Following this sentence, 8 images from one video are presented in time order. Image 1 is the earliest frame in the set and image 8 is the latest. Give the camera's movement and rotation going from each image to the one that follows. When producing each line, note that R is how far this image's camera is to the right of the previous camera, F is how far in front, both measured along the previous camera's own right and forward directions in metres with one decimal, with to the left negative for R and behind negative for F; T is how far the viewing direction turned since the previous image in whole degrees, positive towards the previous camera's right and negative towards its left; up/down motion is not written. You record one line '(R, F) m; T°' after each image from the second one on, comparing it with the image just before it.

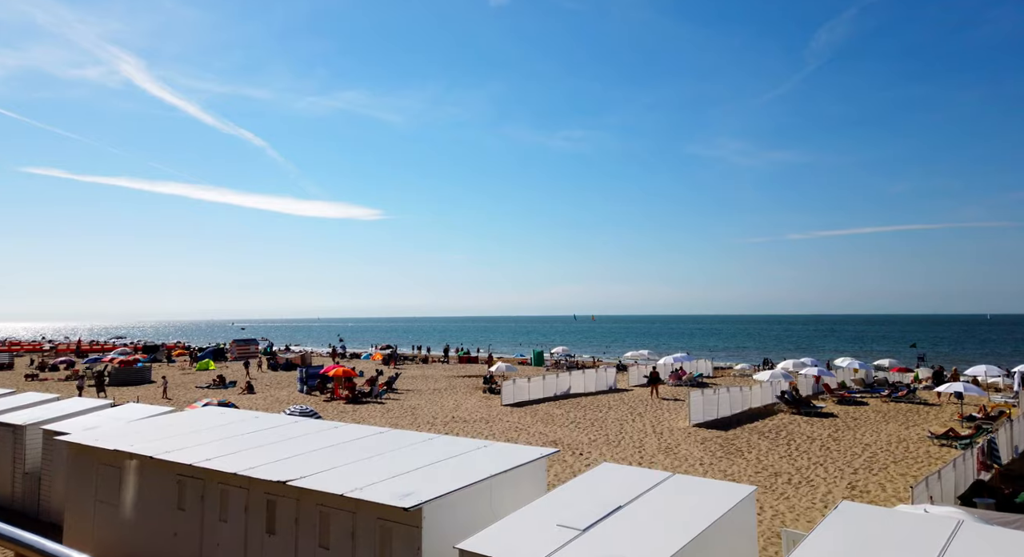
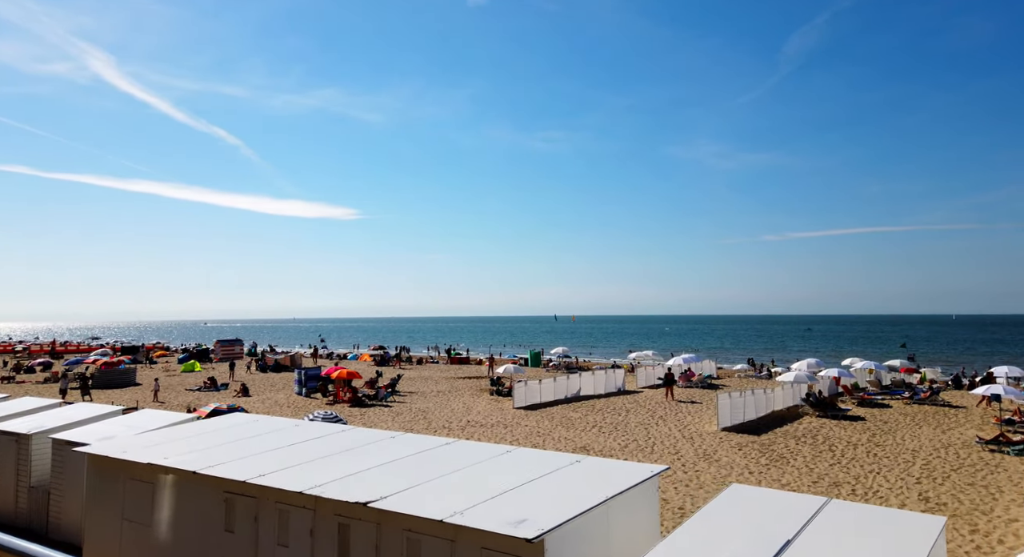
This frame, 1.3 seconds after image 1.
(-1.0, +0.7) m; +1°
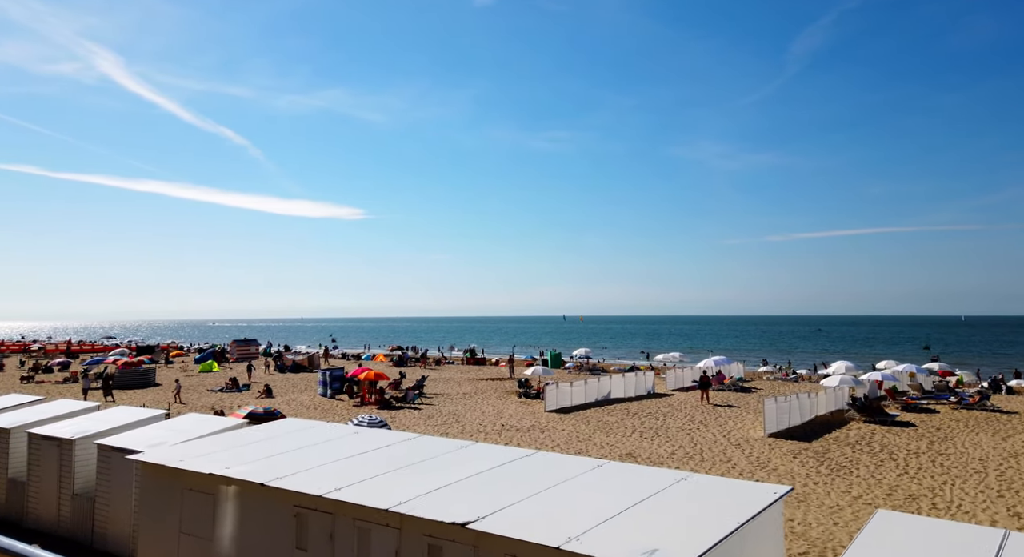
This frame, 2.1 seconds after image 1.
(-0.7, +0.4) m; -1°
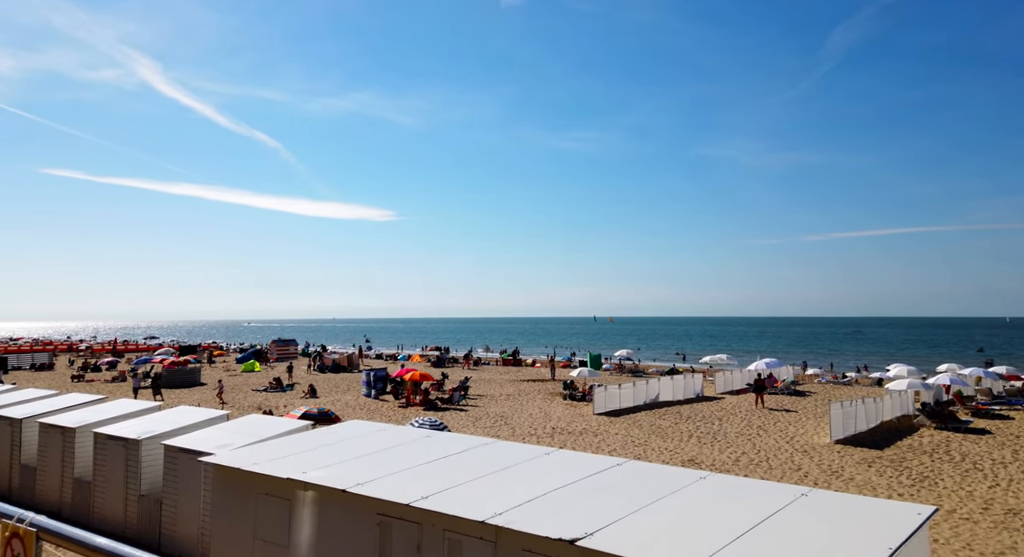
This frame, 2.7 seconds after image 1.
(-0.5, +0.3) m; -3°
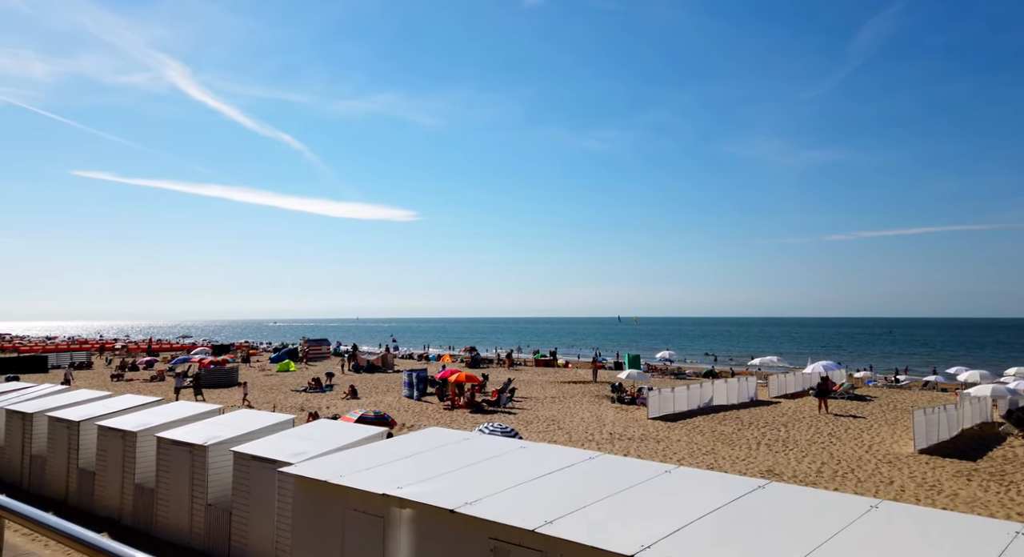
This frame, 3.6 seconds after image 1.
(-0.8, +0.6) m; -2°
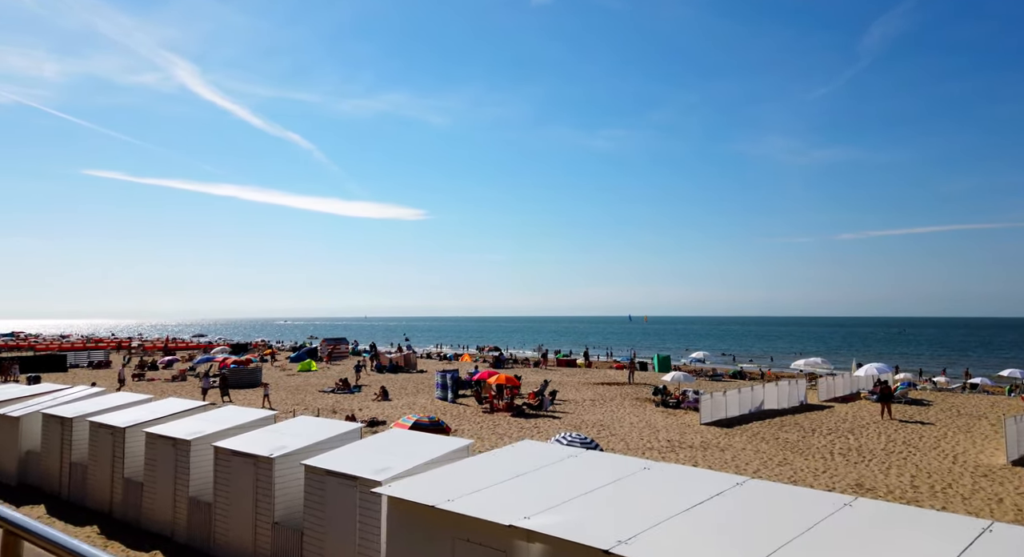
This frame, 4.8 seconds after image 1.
(-1.1, +0.9) m; -1°
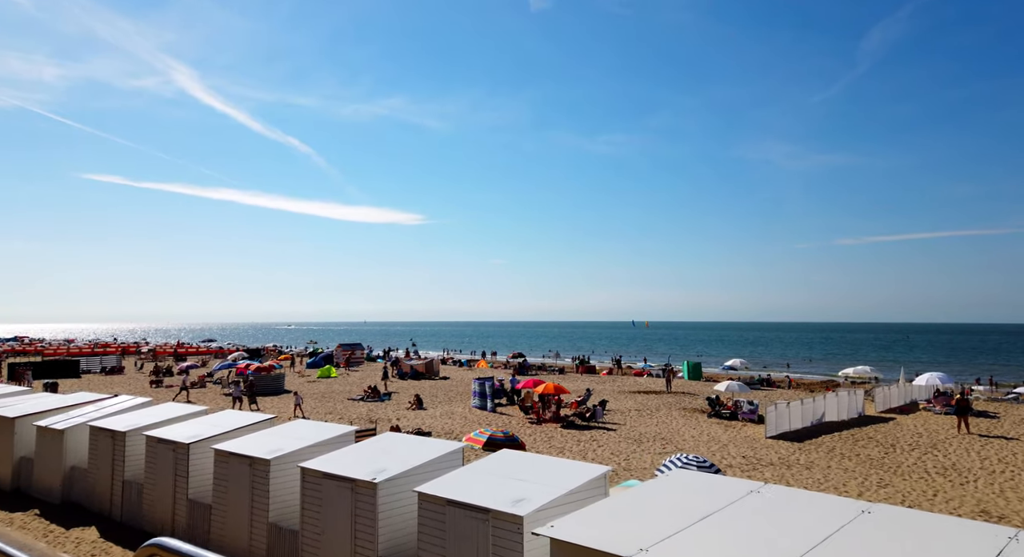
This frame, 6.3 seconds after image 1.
(-1.5, +1.0) m; 0°
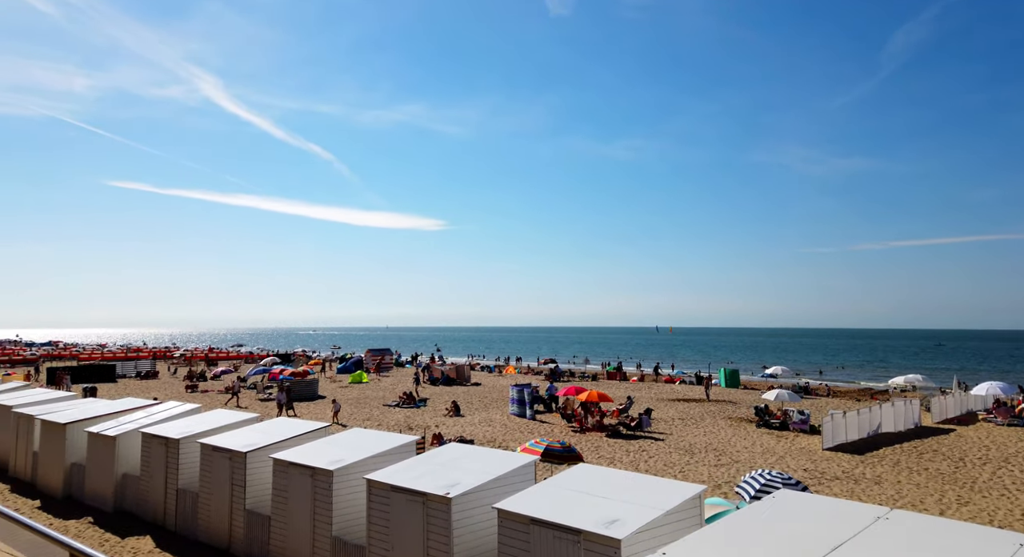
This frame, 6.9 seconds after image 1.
(-0.6, +0.4) m; -2°
